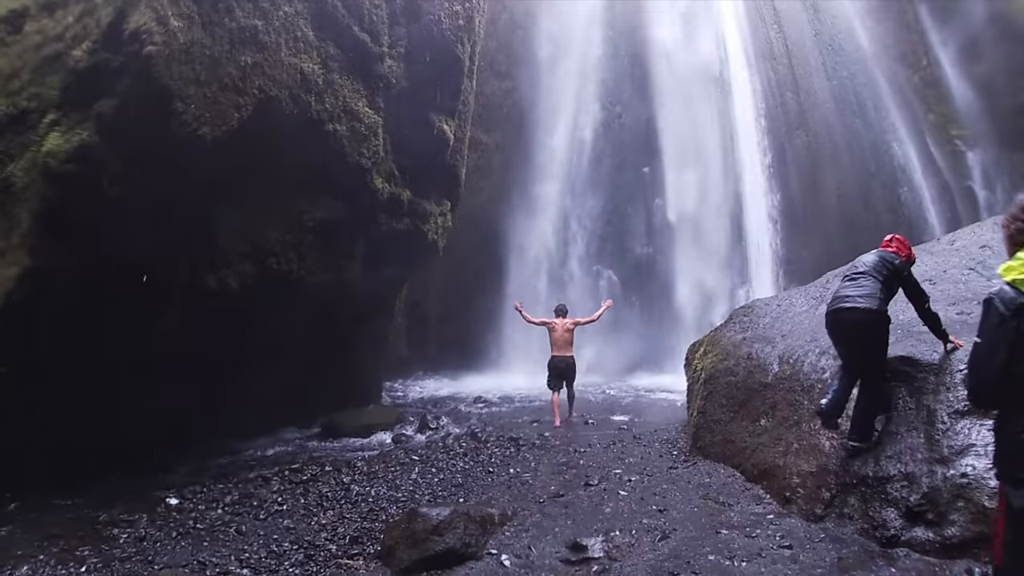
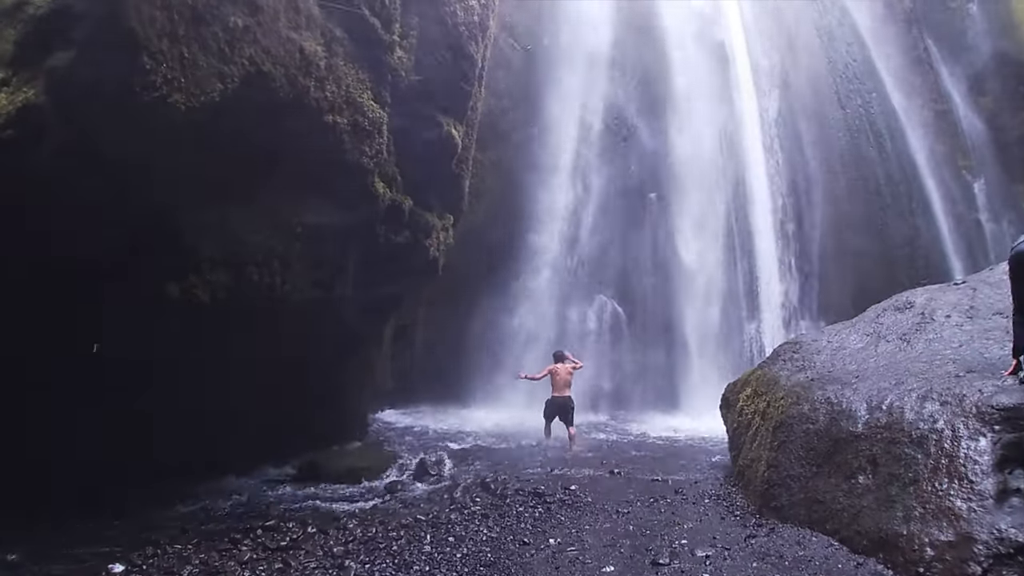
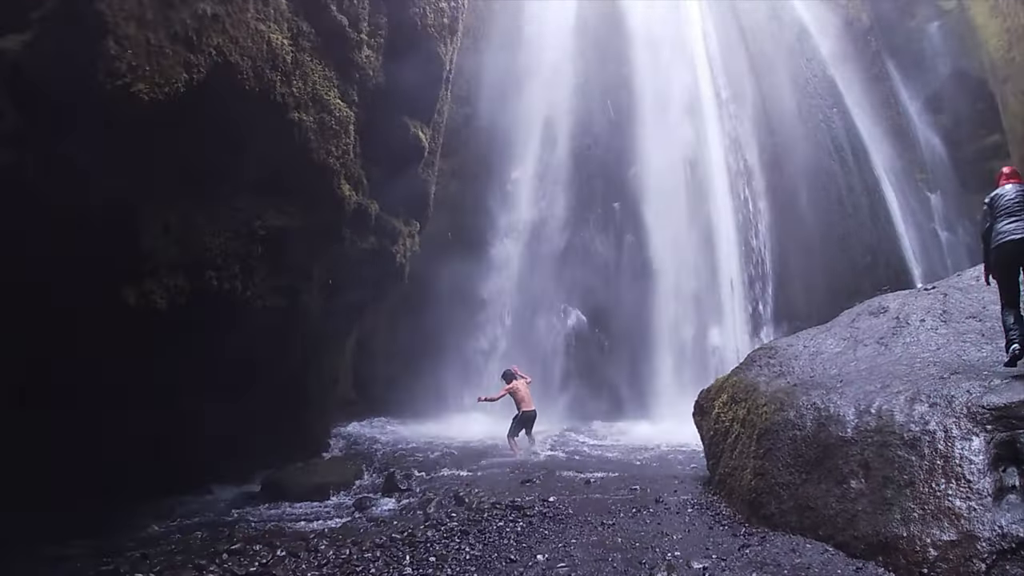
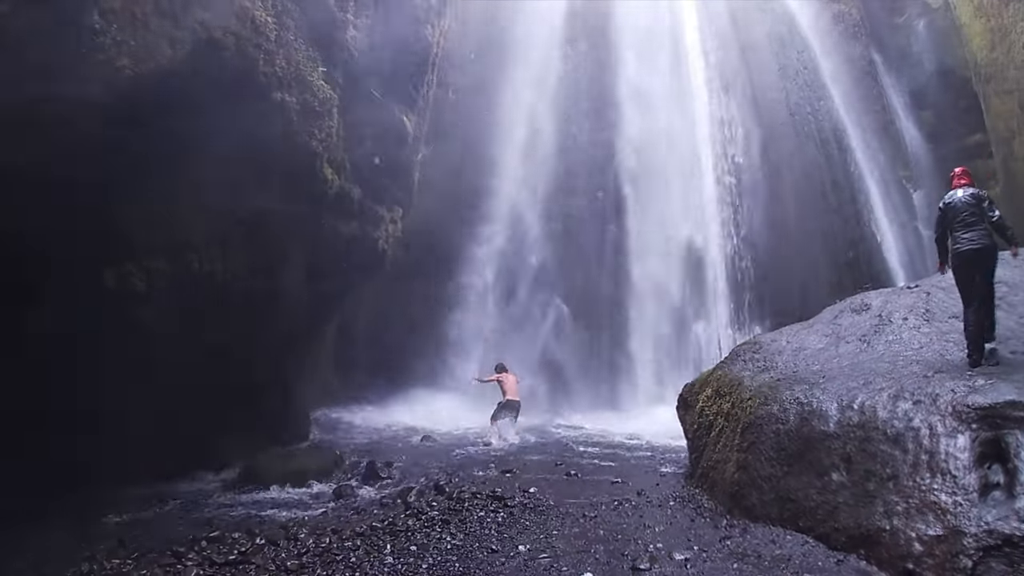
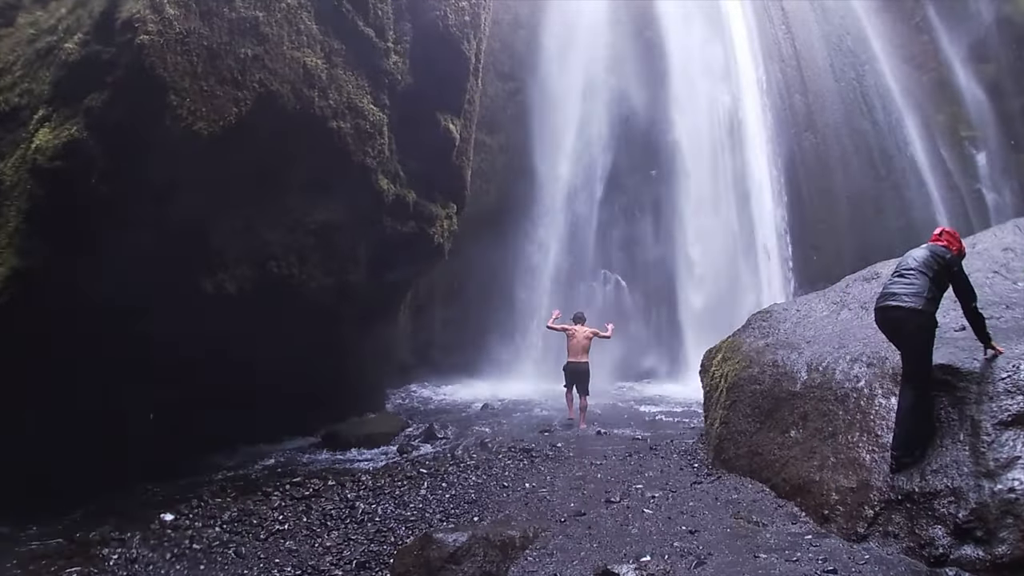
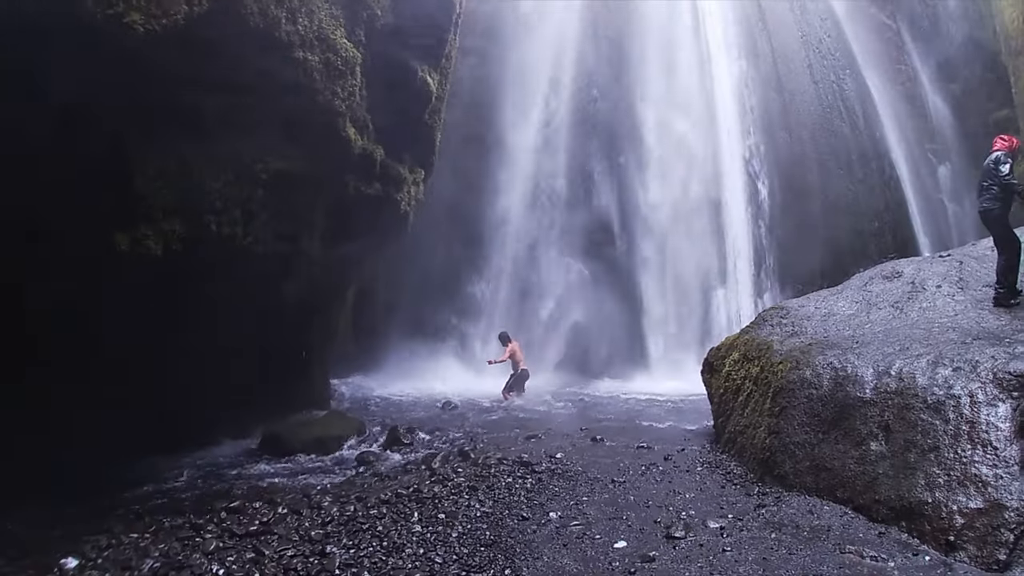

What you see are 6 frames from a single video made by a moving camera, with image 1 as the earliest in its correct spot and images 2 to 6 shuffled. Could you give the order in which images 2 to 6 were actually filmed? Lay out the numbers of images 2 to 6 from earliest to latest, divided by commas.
5, 2, 3, 4, 6
